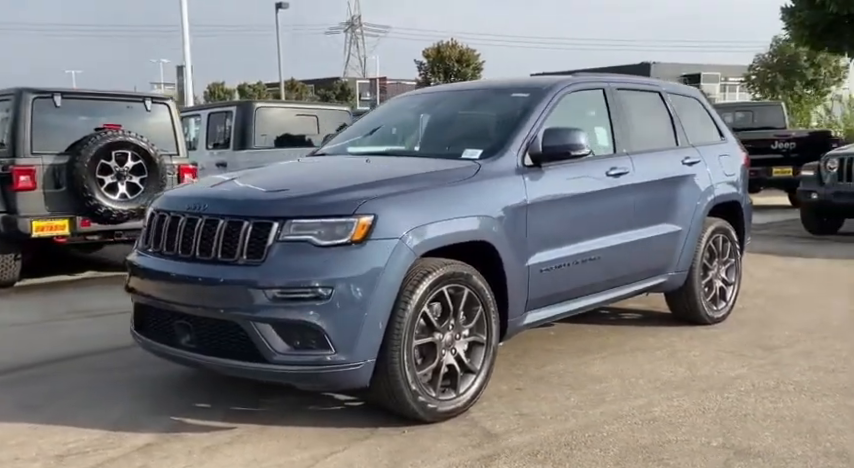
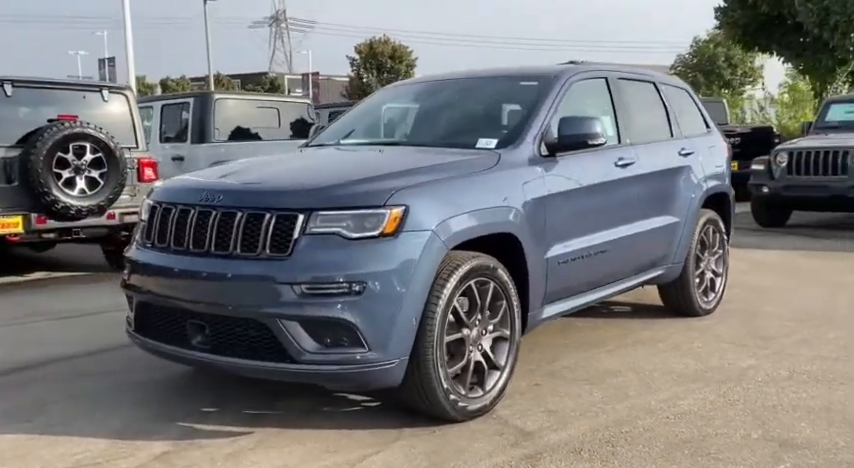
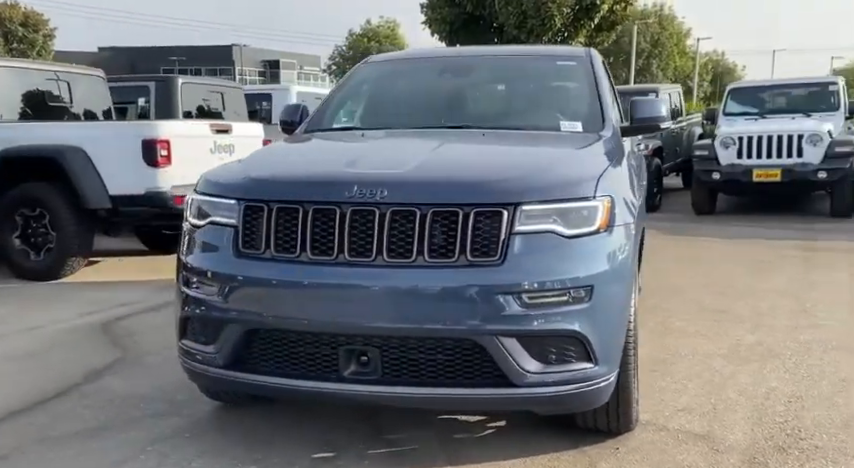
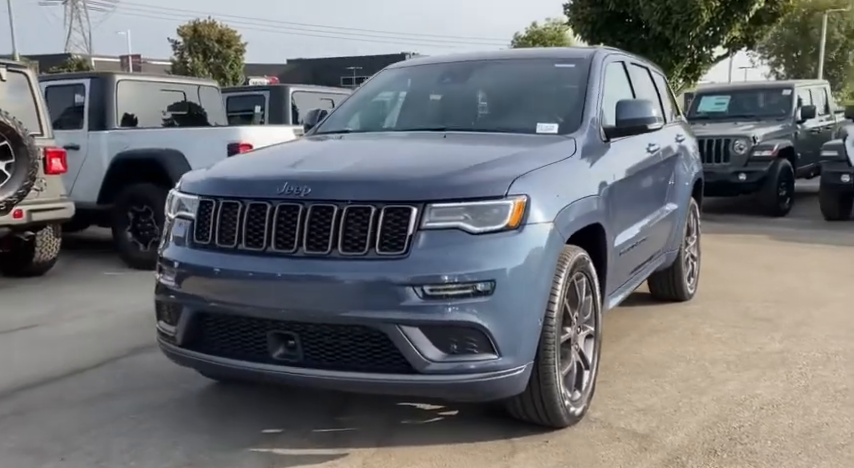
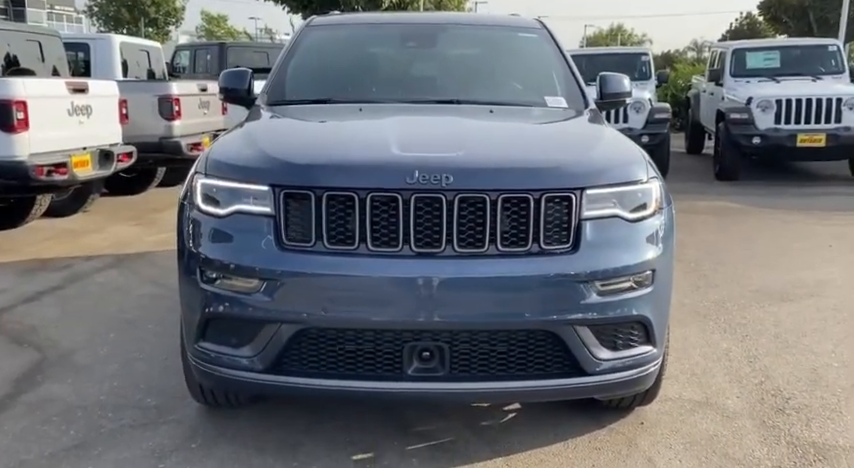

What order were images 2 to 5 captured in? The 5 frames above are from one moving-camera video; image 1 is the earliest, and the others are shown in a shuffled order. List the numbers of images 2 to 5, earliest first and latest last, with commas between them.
2, 4, 3, 5
